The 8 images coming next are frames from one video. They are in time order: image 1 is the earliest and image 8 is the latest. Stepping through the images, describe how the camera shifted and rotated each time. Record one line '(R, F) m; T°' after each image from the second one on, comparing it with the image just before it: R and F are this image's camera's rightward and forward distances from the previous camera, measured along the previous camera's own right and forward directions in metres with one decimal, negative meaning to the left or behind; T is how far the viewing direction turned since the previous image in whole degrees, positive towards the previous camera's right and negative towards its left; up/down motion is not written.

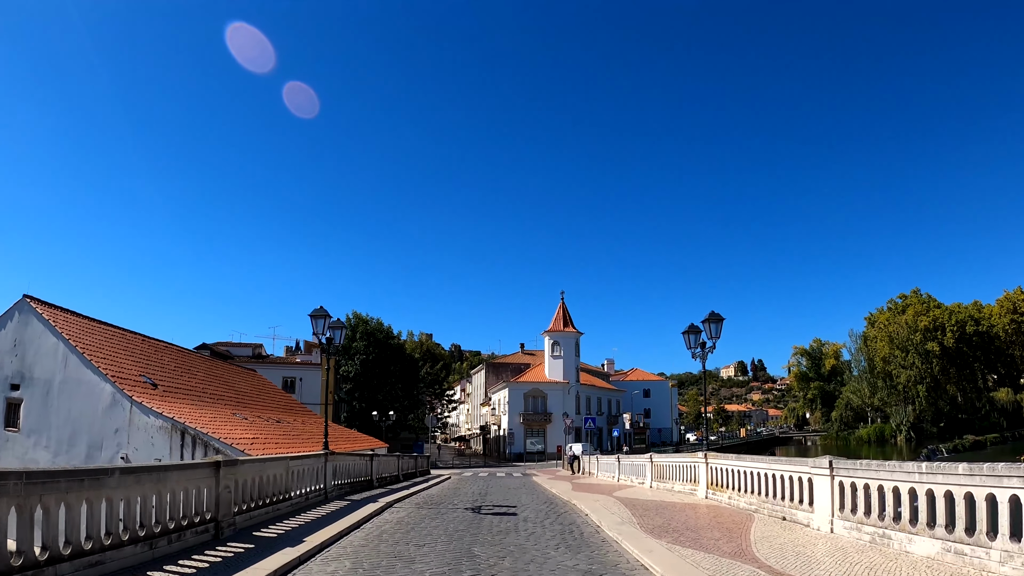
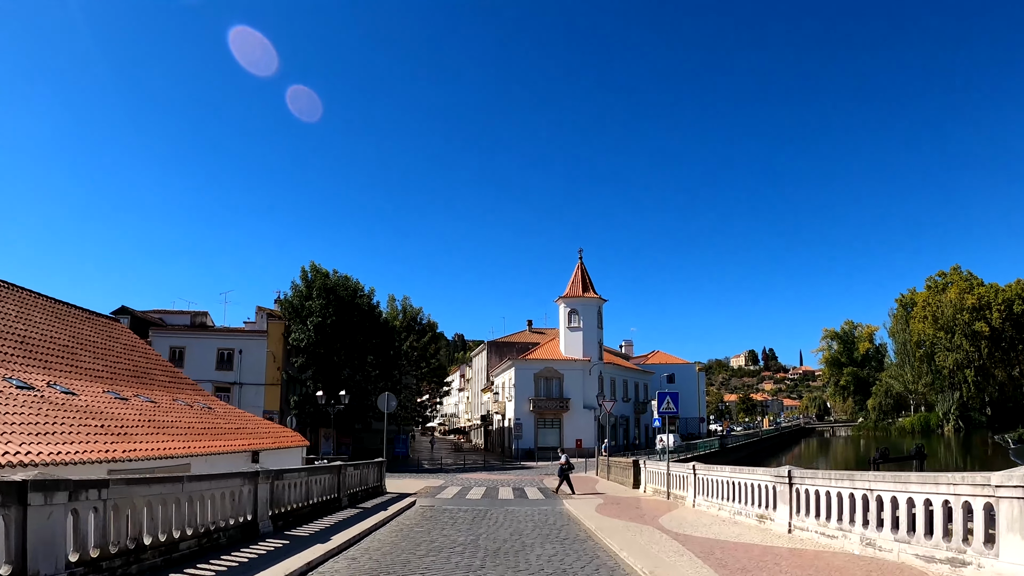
(-0.2, +14.0) m; 0°
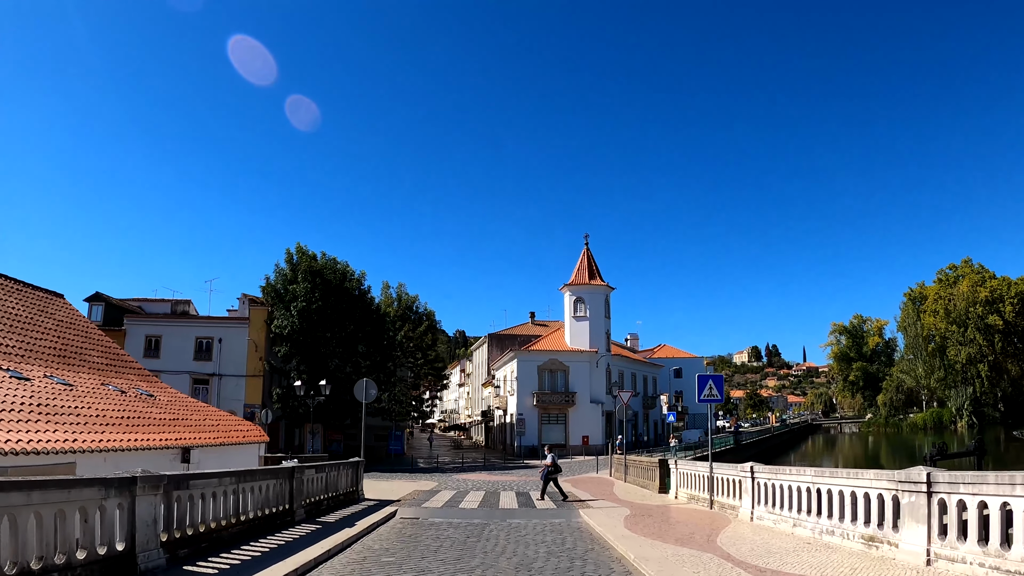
(0.0, +3.3) m; 0°
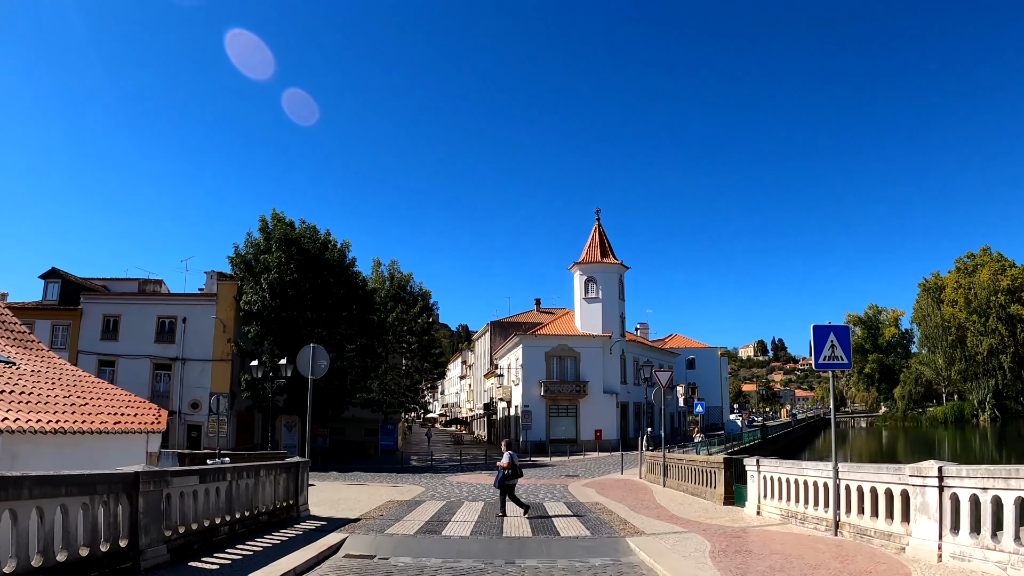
(-0.1, +5.0) m; 0°
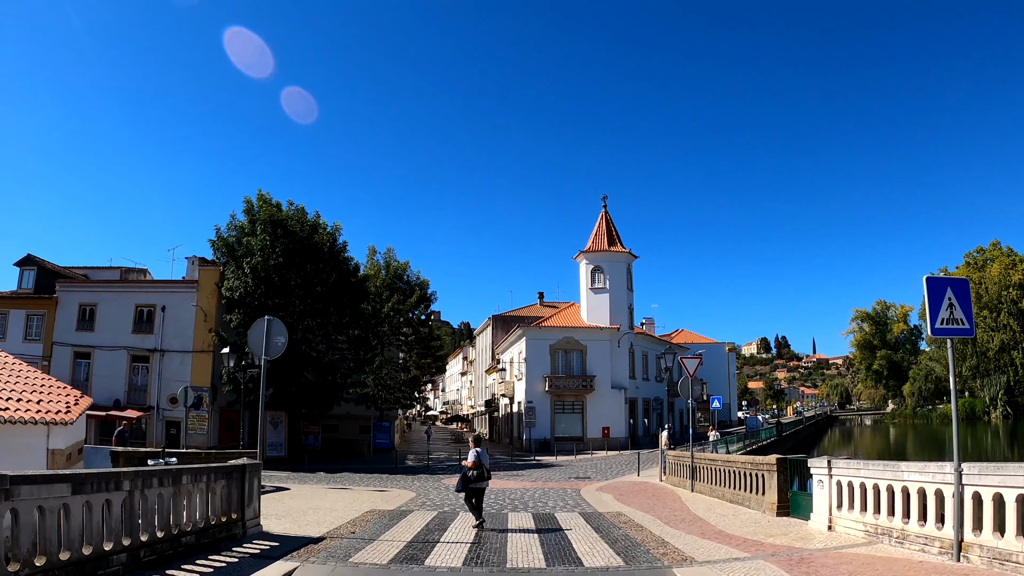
(-0.1, +2.4) m; 0°
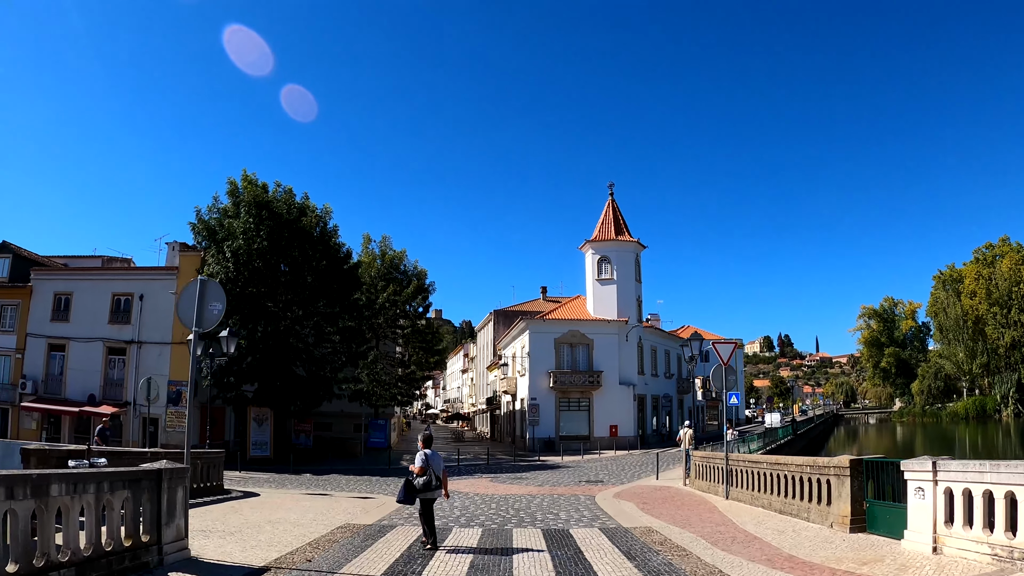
(-0.1, +2.2) m; 0°
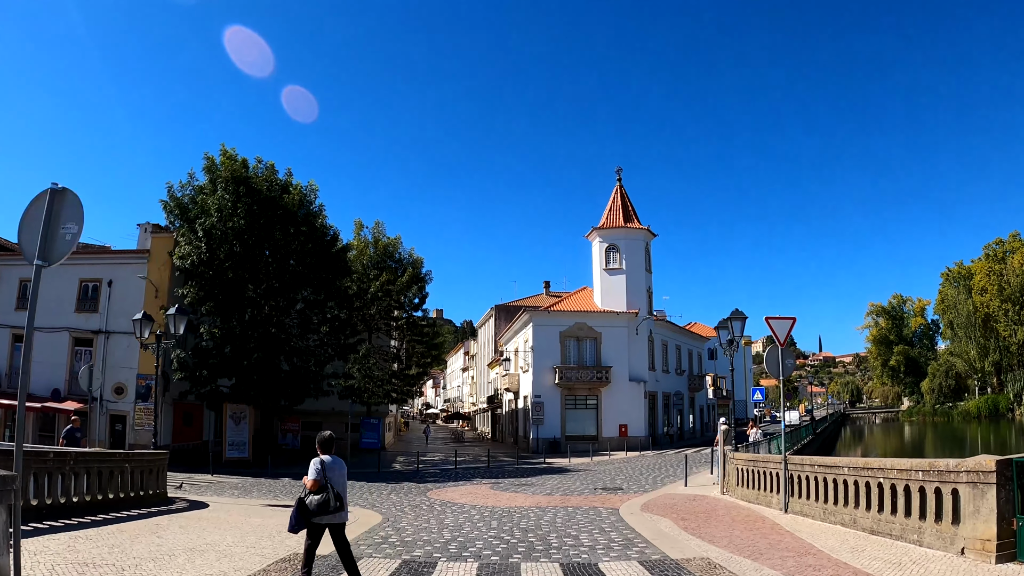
(-0.1, +2.6) m; 0°
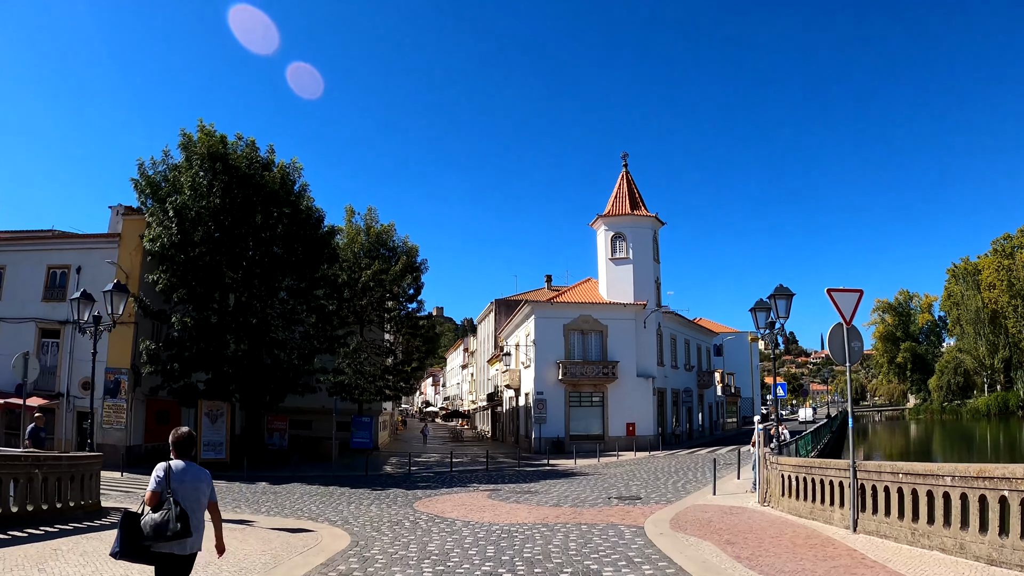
(0.0, +2.1) m; 0°
